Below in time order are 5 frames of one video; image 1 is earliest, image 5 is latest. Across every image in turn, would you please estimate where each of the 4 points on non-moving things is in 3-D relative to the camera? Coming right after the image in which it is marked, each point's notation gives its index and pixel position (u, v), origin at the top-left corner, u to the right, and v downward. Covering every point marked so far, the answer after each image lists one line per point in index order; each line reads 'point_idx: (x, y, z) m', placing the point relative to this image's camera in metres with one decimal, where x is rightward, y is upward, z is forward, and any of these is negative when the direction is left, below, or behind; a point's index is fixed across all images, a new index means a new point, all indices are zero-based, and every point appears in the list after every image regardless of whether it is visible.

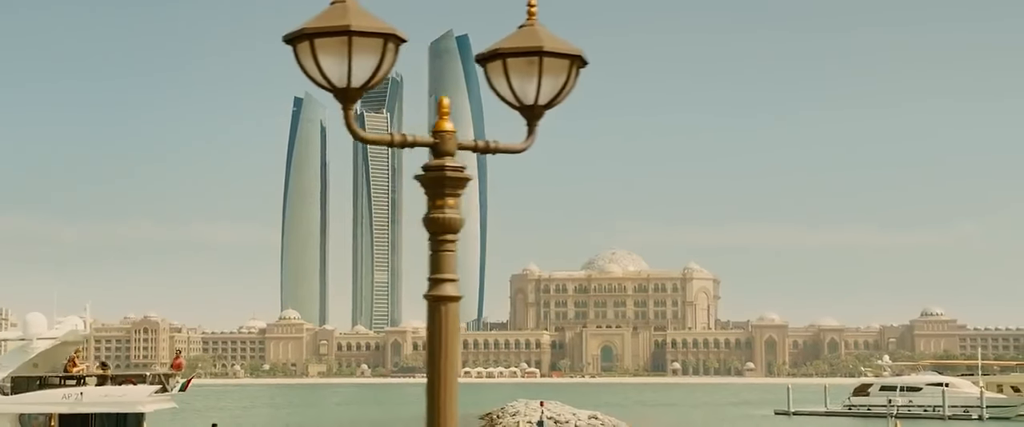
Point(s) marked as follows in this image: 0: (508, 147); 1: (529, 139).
0: (-0.1, +0.8, +15.6) m
1: (+0.2, +0.9, +15.6) m
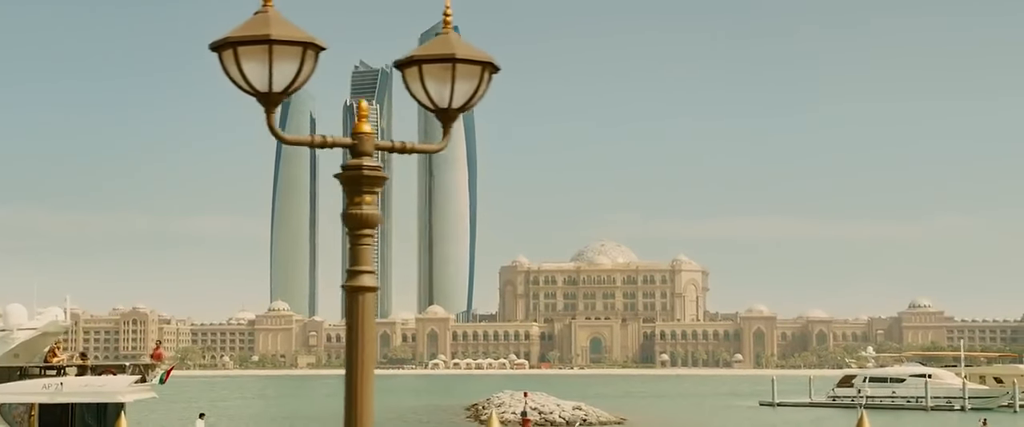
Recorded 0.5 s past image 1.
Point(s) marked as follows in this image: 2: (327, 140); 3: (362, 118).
0: (-1.1, +0.8, +16.7) m
1: (-0.8, +0.9, +16.7) m
2: (-2.2, +0.9, +16.3) m
3: (-1.8, +1.1, +16.4) m
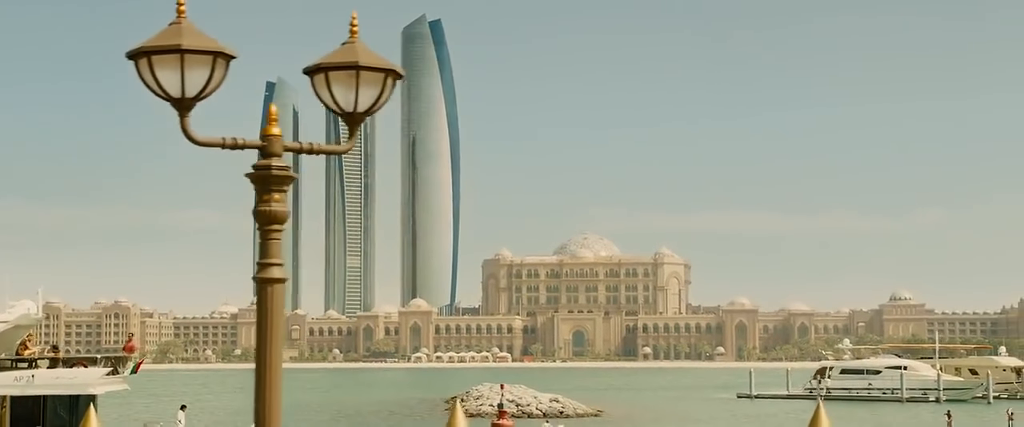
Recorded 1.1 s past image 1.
0: (-2.4, +0.8, +17.9) m
1: (-2.1, +0.9, +17.9) m
2: (-3.5, +0.9, +17.5) m
3: (-3.1, +1.2, +17.6) m
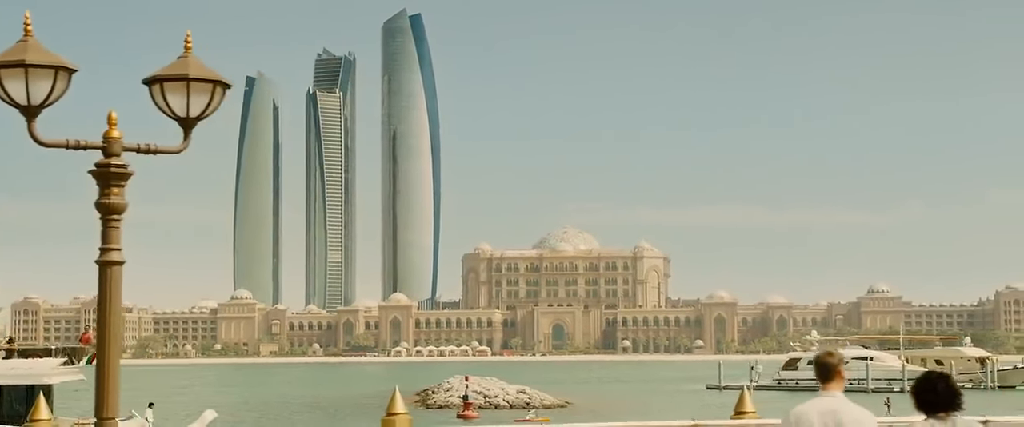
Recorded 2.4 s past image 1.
0: (-5.2, +1.0, +20.6) m
1: (-4.9, +1.1, +20.6) m
2: (-6.3, +1.0, +20.2) m
3: (-5.9, +1.3, +20.3) m
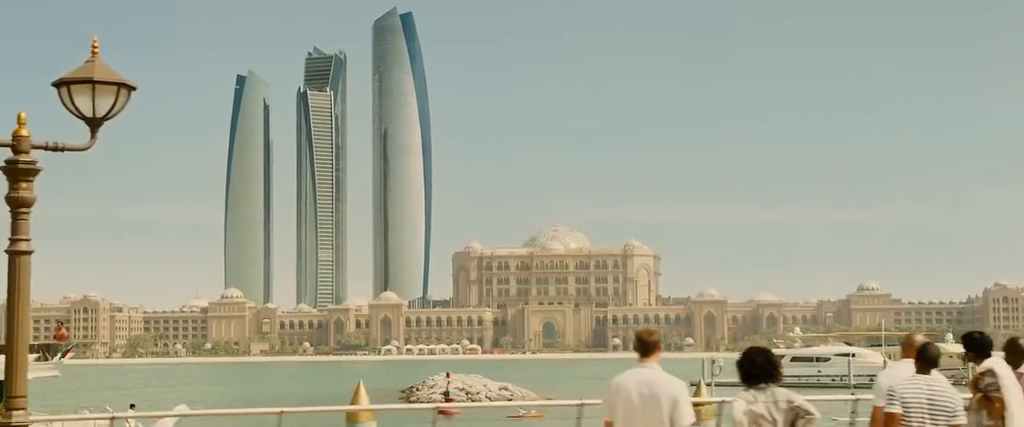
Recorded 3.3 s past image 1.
0: (-7.0, +1.1, +22.0) m
1: (-6.8, +1.2, +22.0) m
2: (-8.1, +1.1, +21.6) m
3: (-7.7, +1.4, +21.7) m
